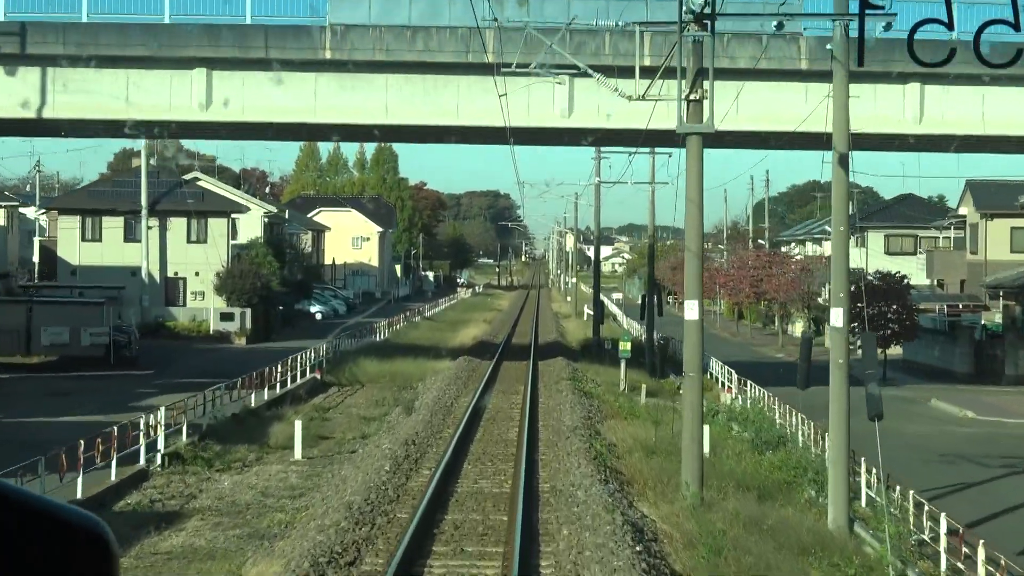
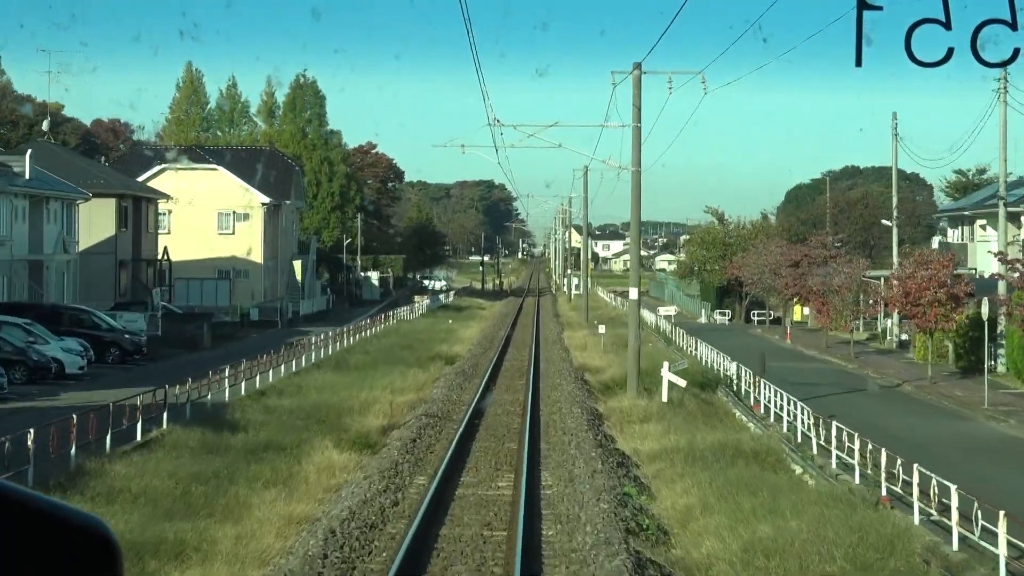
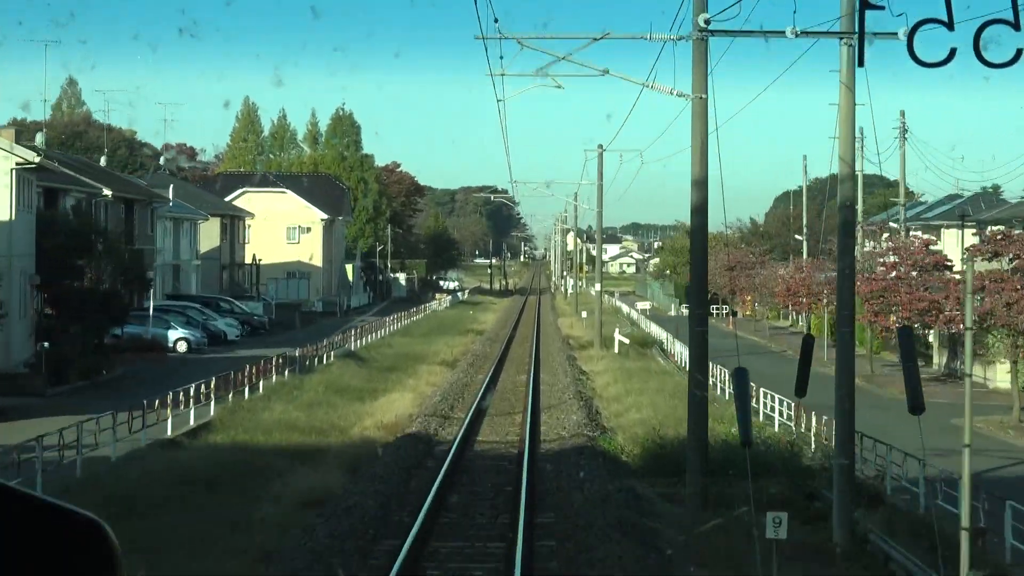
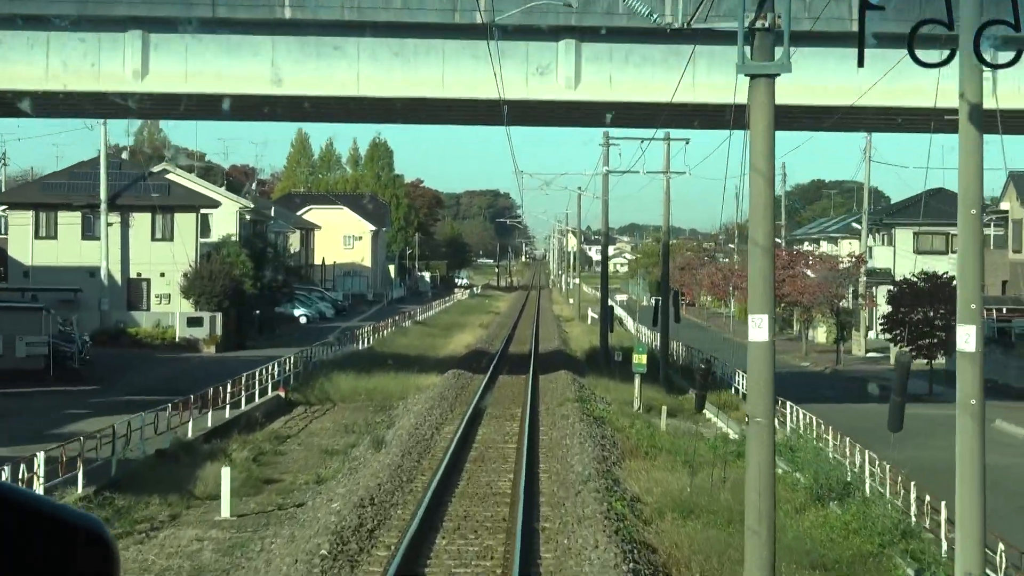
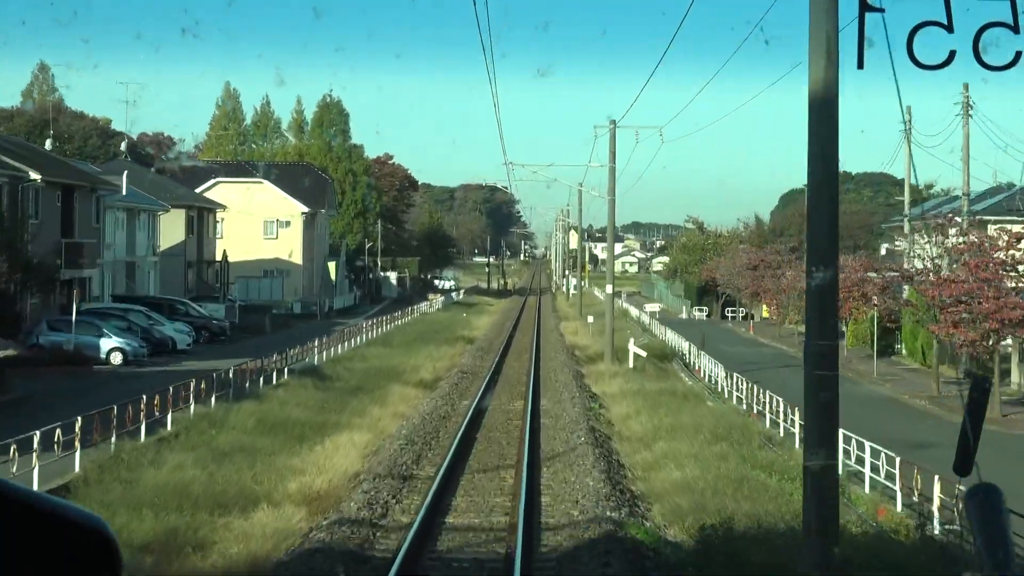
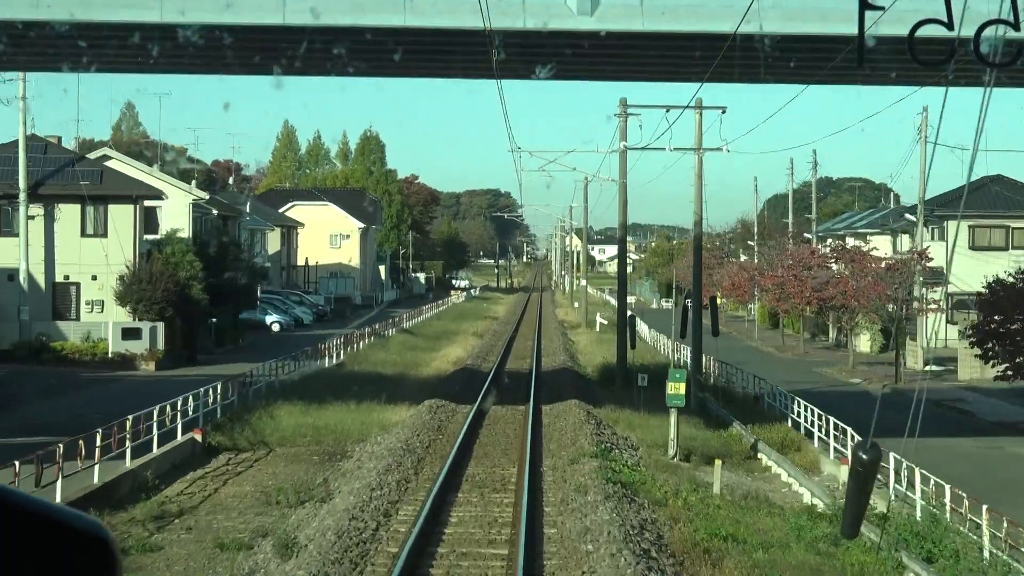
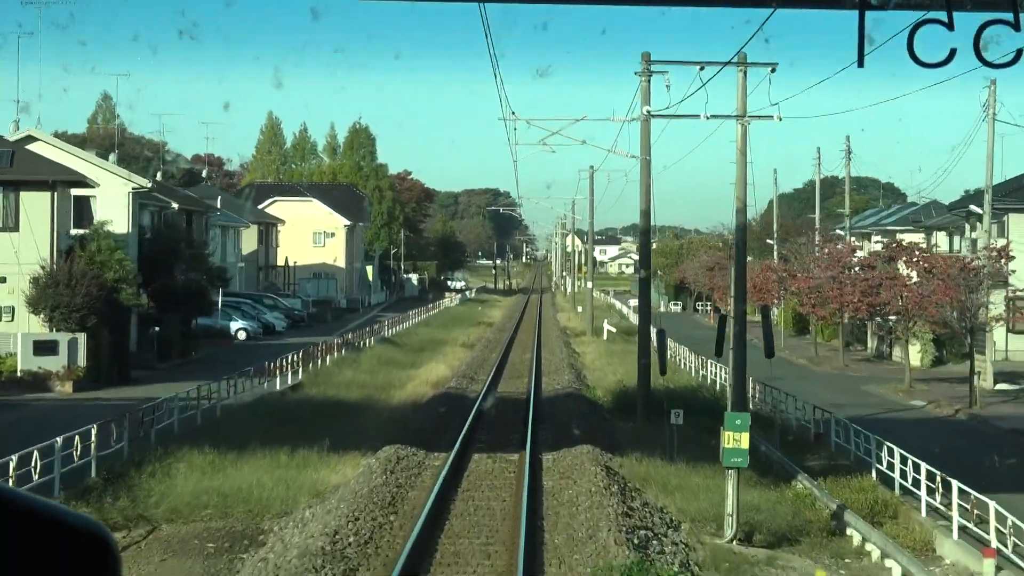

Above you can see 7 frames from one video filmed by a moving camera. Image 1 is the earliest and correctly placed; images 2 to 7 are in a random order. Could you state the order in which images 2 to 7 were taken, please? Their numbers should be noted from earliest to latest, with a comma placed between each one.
4, 6, 7, 3, 5, 2
